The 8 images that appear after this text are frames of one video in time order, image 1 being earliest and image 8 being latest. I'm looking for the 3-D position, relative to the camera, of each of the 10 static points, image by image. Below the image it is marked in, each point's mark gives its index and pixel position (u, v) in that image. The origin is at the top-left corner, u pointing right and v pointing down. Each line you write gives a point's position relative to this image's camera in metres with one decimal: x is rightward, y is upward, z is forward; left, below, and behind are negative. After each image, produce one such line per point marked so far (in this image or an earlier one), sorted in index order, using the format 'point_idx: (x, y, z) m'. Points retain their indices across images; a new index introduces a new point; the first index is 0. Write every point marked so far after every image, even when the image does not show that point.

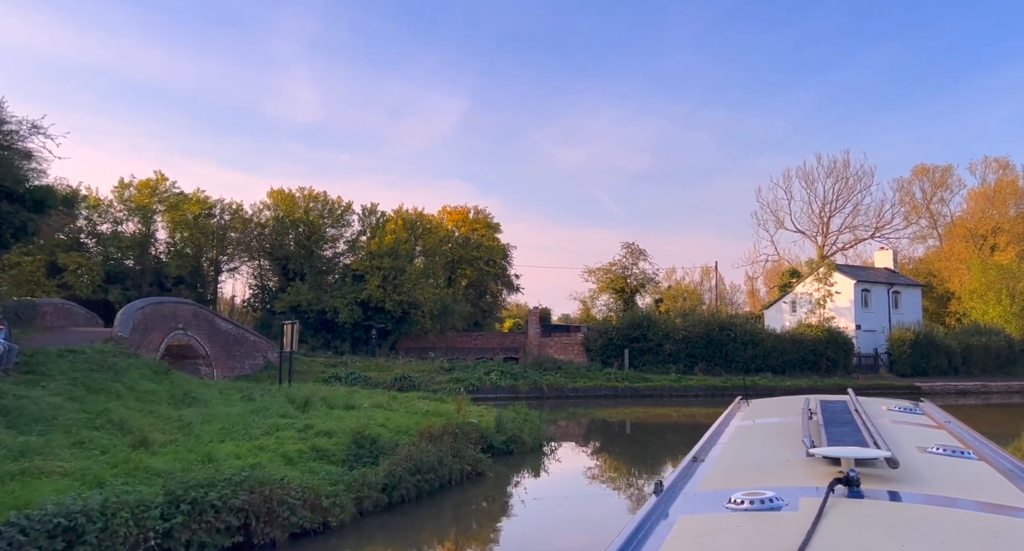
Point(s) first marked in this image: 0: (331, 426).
0: (-2.5, -2.1, +11.6) m
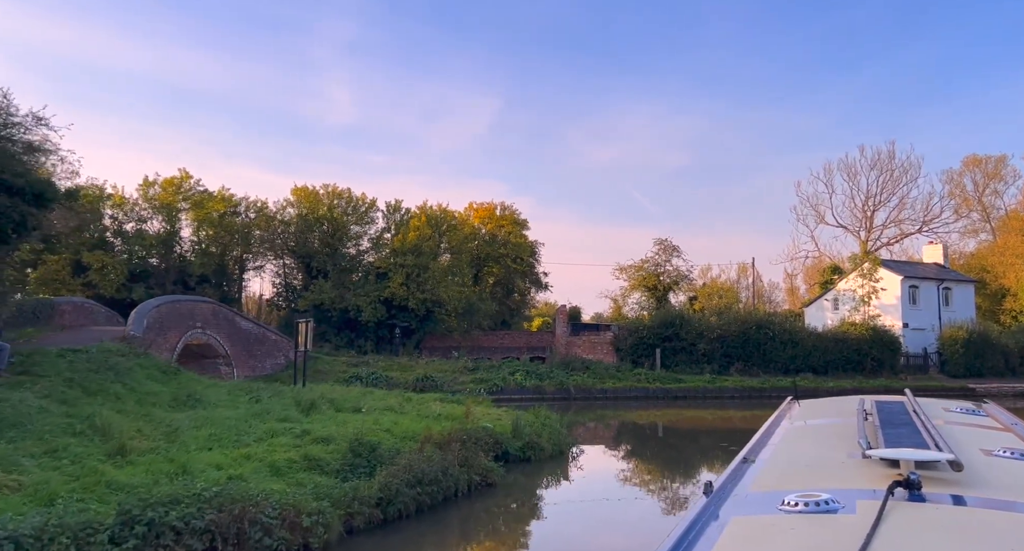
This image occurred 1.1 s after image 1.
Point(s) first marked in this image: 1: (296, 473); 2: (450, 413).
0: (-2.3, -2.0, +10.7) m
1: (-2.2, -2.1, +8.6) m
2: (-1.1, -2.4, +14.3) m
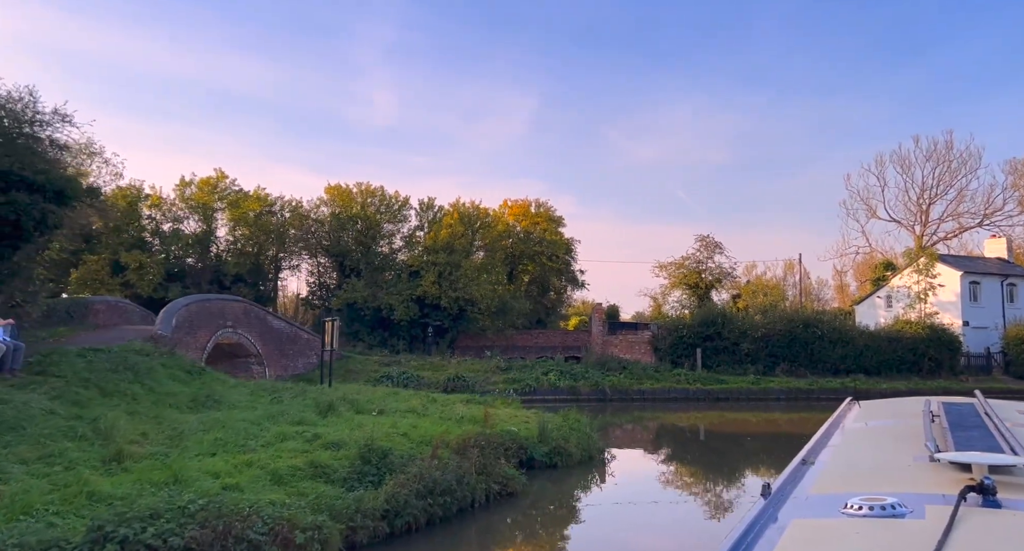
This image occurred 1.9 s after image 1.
0: (-2.0, -2.0, +10.2) m
1: (-2.1, -2.0, +8.0) m
2: (-0.6, -2.3, +13.7) m
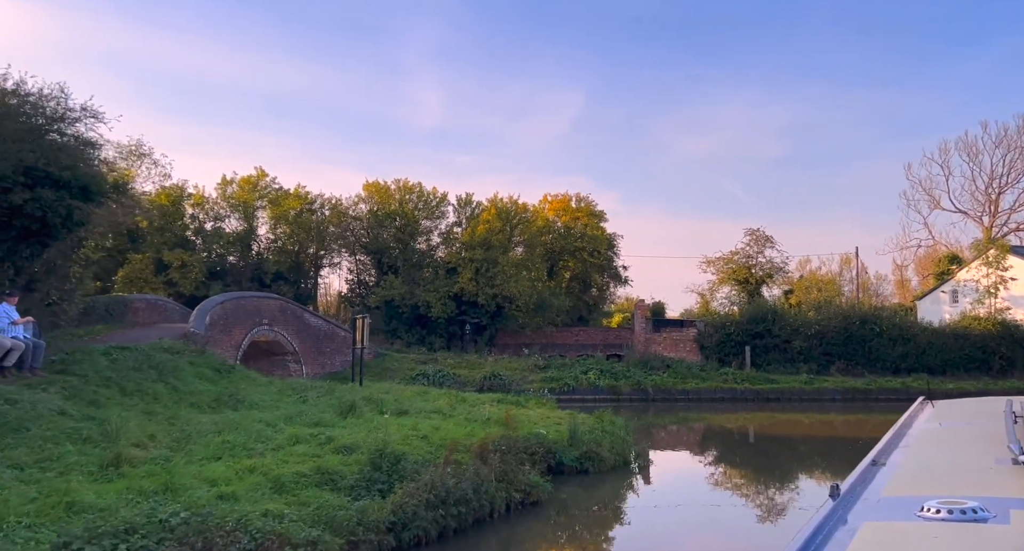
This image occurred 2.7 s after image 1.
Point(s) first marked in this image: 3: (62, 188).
0: (-1.8, -1.9, +9.7) m
1: (-1.9, -2.0, +7.5) m
2: (-0.1, -2.2, +13.1) m
3: (-8.0, +1.6, +14.7) m
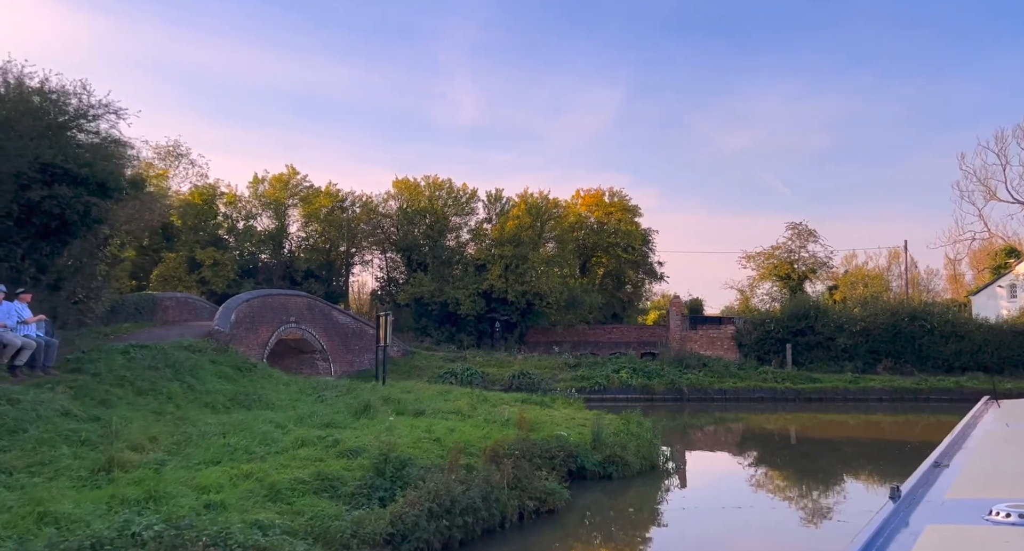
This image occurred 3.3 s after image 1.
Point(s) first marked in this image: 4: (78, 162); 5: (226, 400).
0: (-1.6, -1.9, +9.3) m
1: (-1.8, -1.9, +7.1) m
2: (+0.2, -2.2, +12.6) m
3: (-7.6, +1.6, +14.6) m
4: (-7.6, +2.0, +14.4) m
5: (-4.6, -2.0, +13.2) m
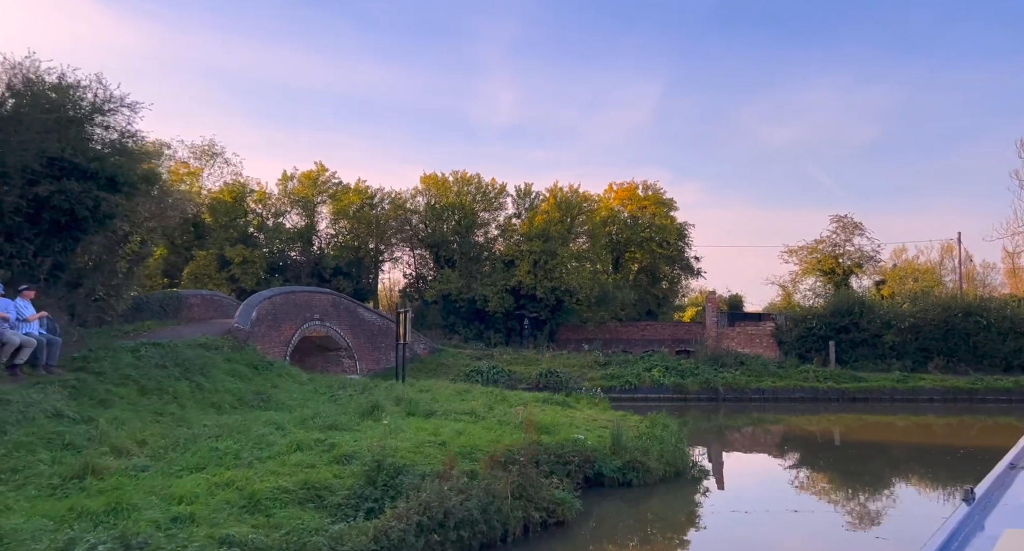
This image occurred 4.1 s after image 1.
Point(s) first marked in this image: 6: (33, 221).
0: (-1.5, -1.8, +8.7) m
1: (-1.9, -1.9, +6.6) m
2: (+0.4, -2.1, +11.9) m
3: (-7.3, +1.7, +14.3) m
4: (-7.2, +2.0, +14.1) m
5: (-4.3, -1.9, +12.7) m
6: (-8.1, +0.9, +14.0) m
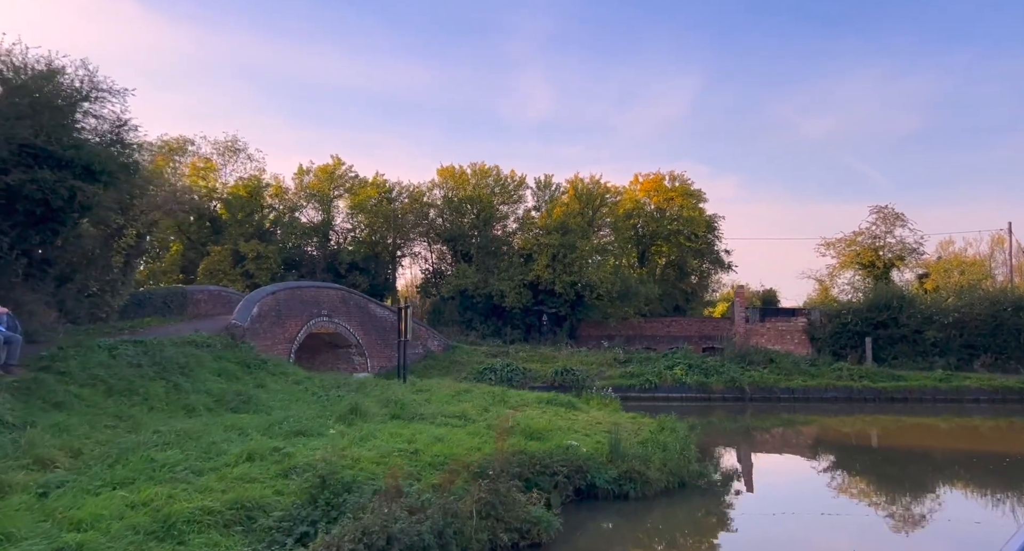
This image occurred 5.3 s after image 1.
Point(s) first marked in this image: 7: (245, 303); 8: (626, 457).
0: (-1.7, -1.7, +7.7) m
1: (-2.2, -1.8, +5.6) m
2: (+0.4, -2.0, +10.9) m
3: (-7.3, +1.8, +13.5) m
4: (-7.3, +2.1, +13.3) m
5: (-4.3, -1.8, +11.9) m
6: (-8.1, +1.0, +13.3) m
7: (-6.3, -0.7, +19.5) m
8: (+1.3, -2.1, +9.5) m
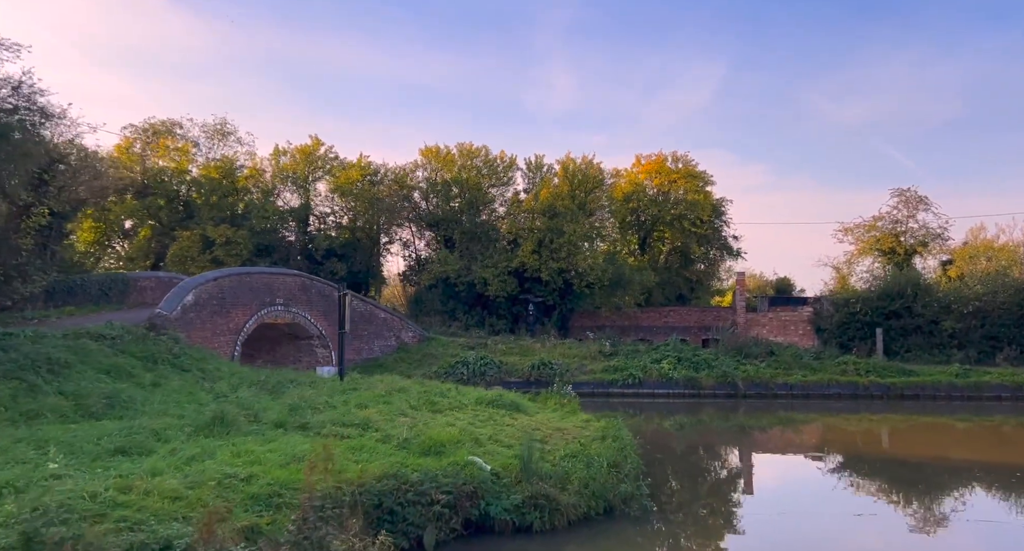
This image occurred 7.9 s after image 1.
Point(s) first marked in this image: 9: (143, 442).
0: (-2.8, -1.5, +5.7) m
1: (-3.3, -1.6, +3.6) m
2: (-0.7, -1.7, +8.8) m
3: (-8.2, +2.0, +11.6) m
4: (-8.2, +2.4, +11.4) m
5: (-5.3, -1.6, +10.0) m
6: (-9.1, +1.3, +11.4) m
7: (-7.1, -0.3, +17.6) m
8: (+0.3, -1.8, +7.4) m
9: (-3.3, -1.5, +7.5) m
